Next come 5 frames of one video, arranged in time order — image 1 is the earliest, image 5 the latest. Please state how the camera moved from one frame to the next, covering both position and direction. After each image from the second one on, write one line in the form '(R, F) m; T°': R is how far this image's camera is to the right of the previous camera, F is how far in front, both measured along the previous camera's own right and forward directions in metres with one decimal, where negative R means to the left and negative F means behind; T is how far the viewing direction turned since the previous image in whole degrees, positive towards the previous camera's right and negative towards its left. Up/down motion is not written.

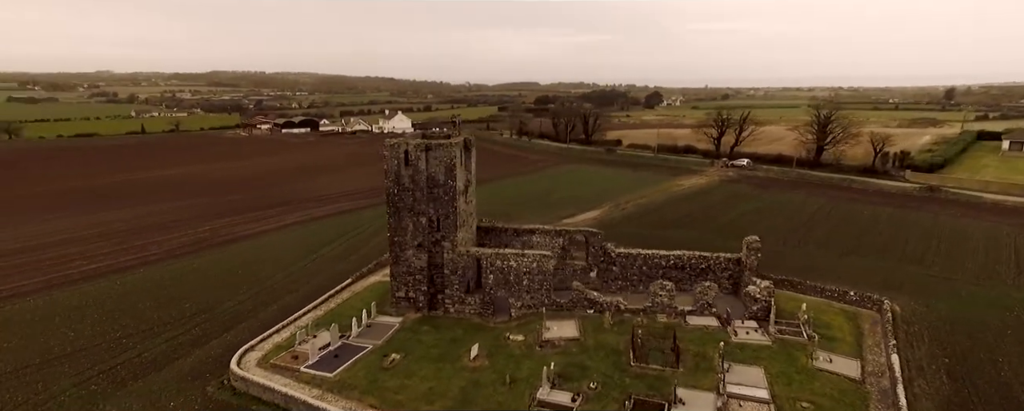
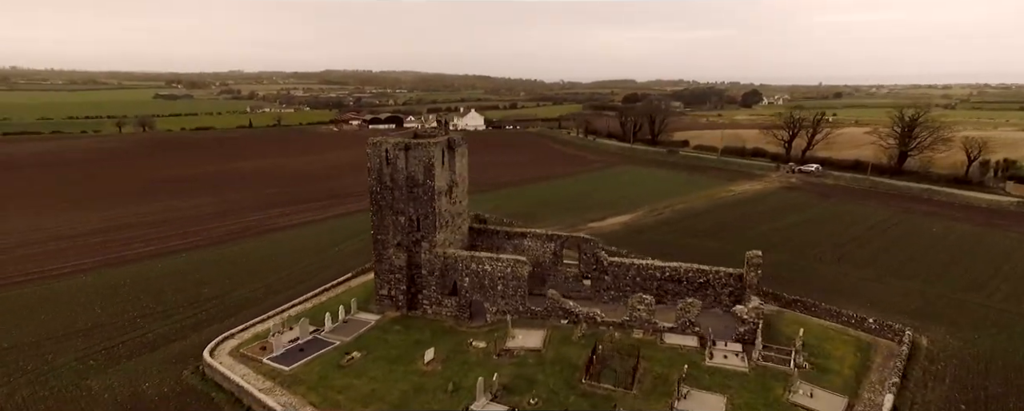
(+3.3, +0.8) m; -9°
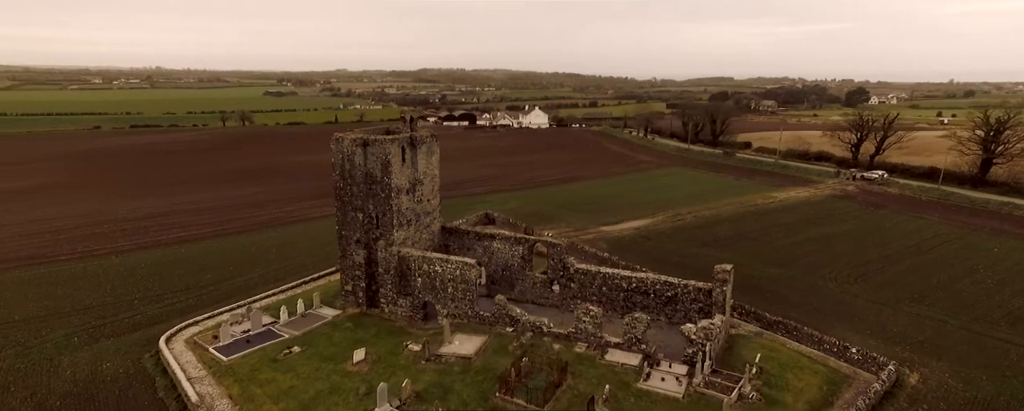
(+3.7, +0.9) m; -8°
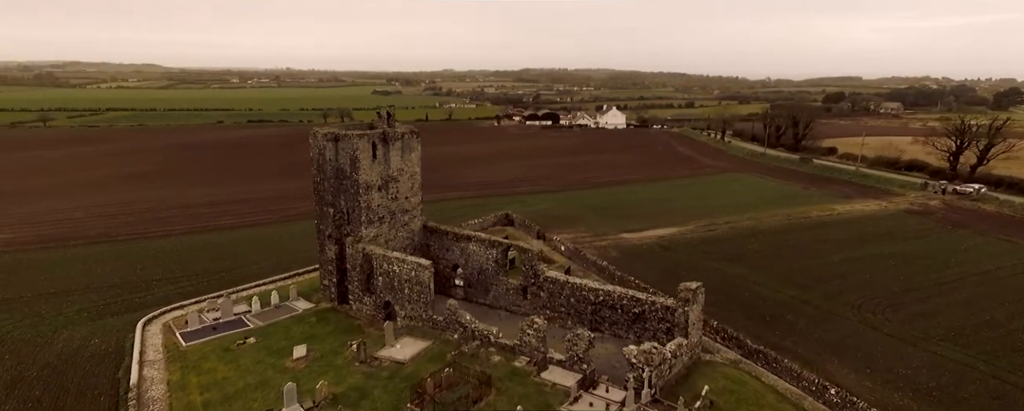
(+3.7, +1.1) m; -9°
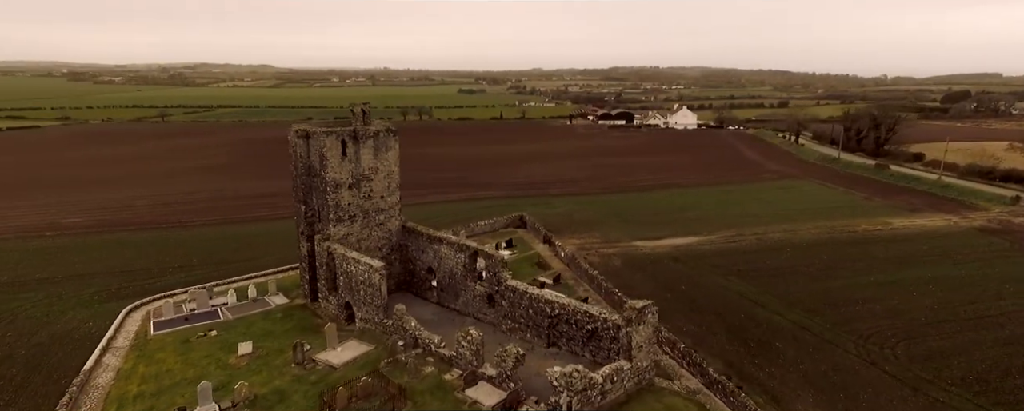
(+3.3, +1.1) m; -8°
